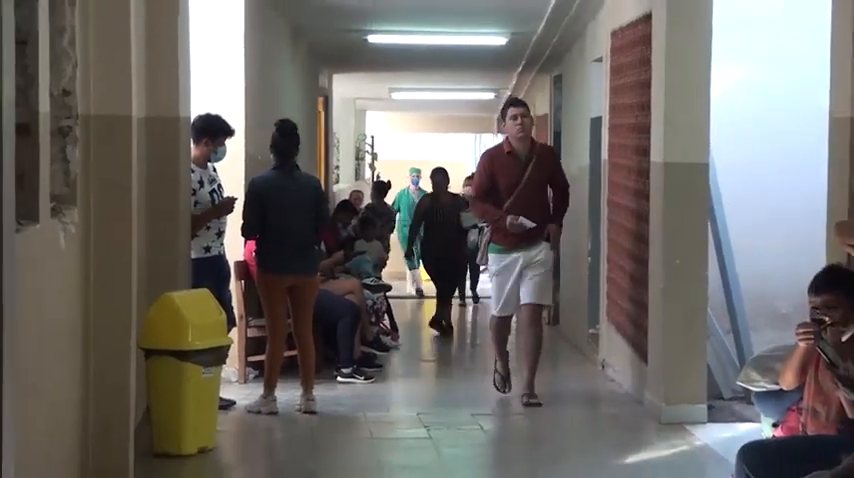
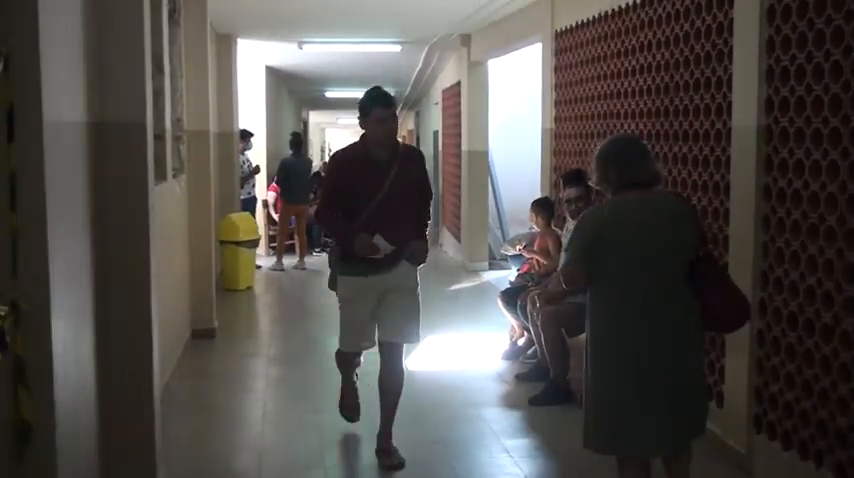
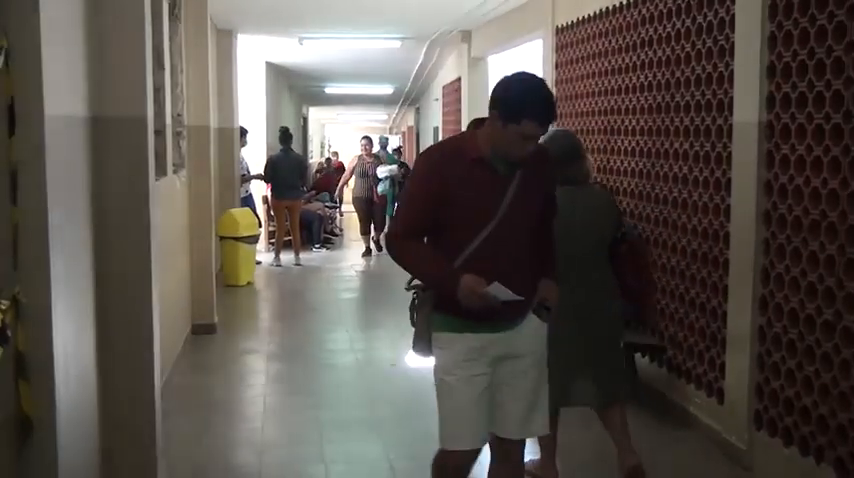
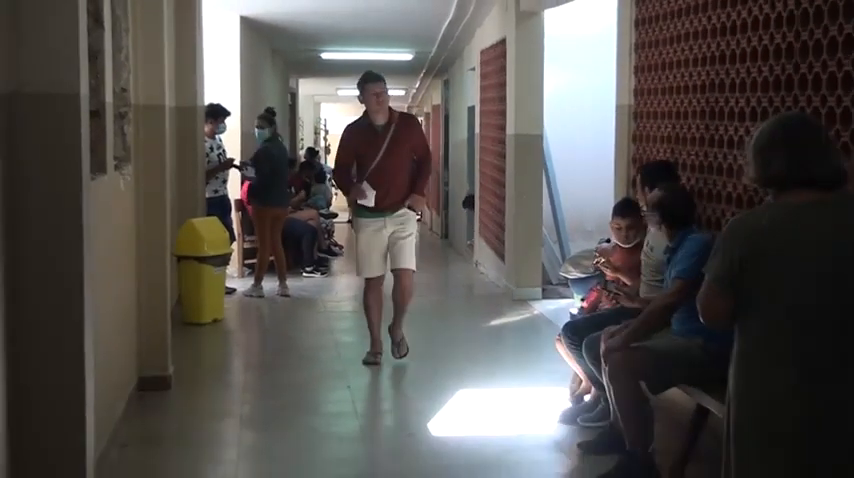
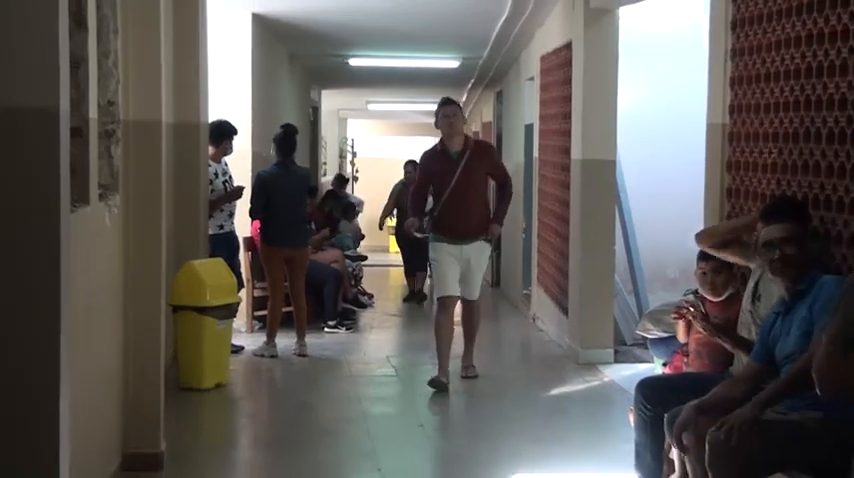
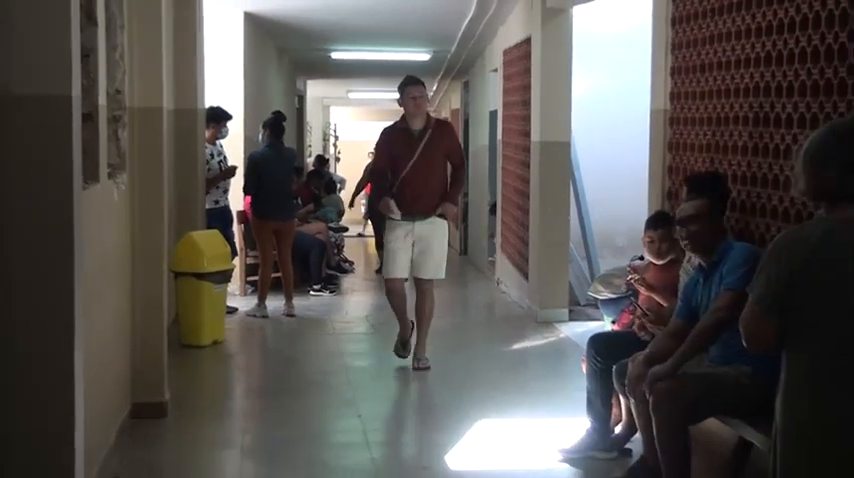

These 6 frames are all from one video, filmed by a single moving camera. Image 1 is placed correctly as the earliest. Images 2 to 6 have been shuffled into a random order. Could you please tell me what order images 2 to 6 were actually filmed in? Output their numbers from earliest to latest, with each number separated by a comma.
5, 6, 4, 2, 3
